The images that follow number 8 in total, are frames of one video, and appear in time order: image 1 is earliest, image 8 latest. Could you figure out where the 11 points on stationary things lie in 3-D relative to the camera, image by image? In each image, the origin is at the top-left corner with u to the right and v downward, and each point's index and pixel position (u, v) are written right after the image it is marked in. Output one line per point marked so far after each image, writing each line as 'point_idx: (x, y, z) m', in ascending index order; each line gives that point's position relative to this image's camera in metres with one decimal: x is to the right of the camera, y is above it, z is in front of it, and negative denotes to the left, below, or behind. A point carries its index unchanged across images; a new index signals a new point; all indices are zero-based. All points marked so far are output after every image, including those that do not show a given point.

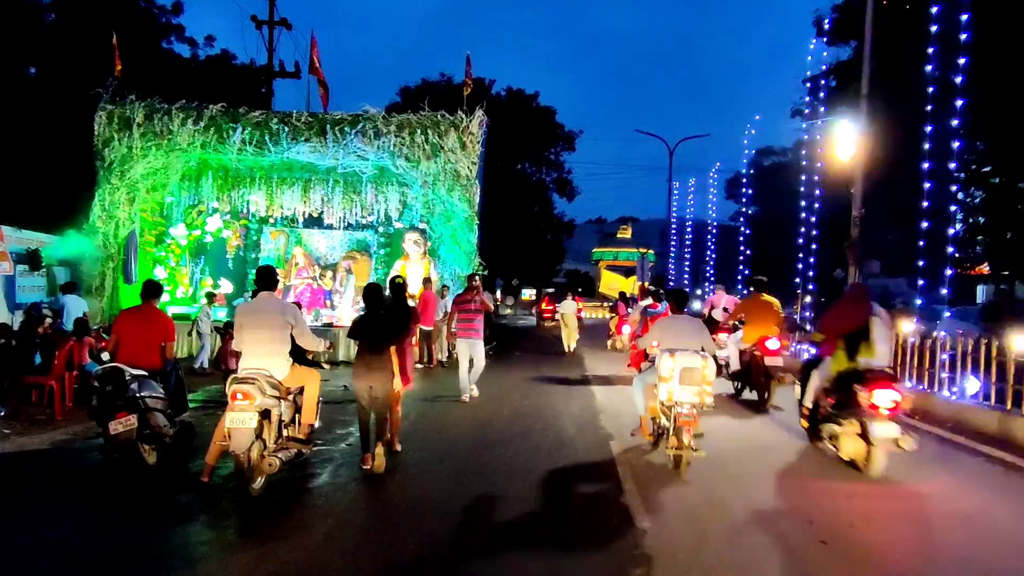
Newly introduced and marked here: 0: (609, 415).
0: (+1.4, -1.8, +12.8) m
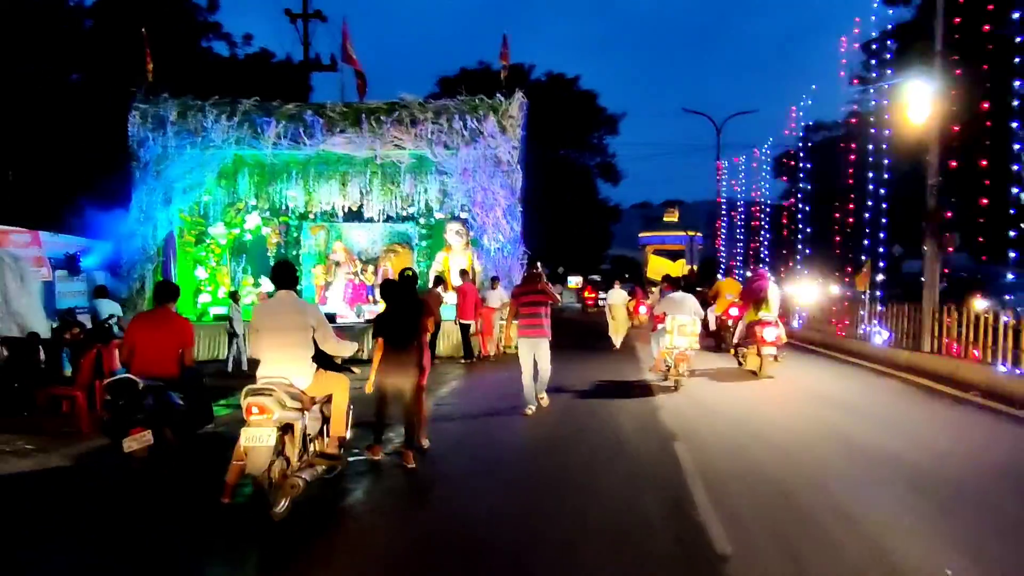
0: (+2.0, -1.6, +11.9) m
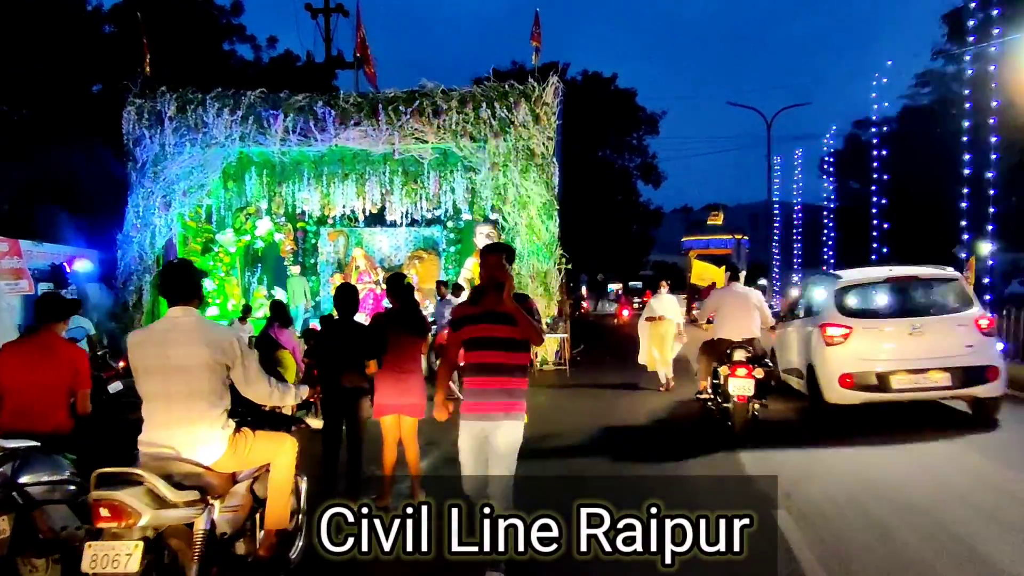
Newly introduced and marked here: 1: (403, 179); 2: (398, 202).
0: (+2.4, -1.6, +9.4) m
1: (-2.3, +2.3, +19.2) m
2: (-2.4, +1.8, +19.4) m
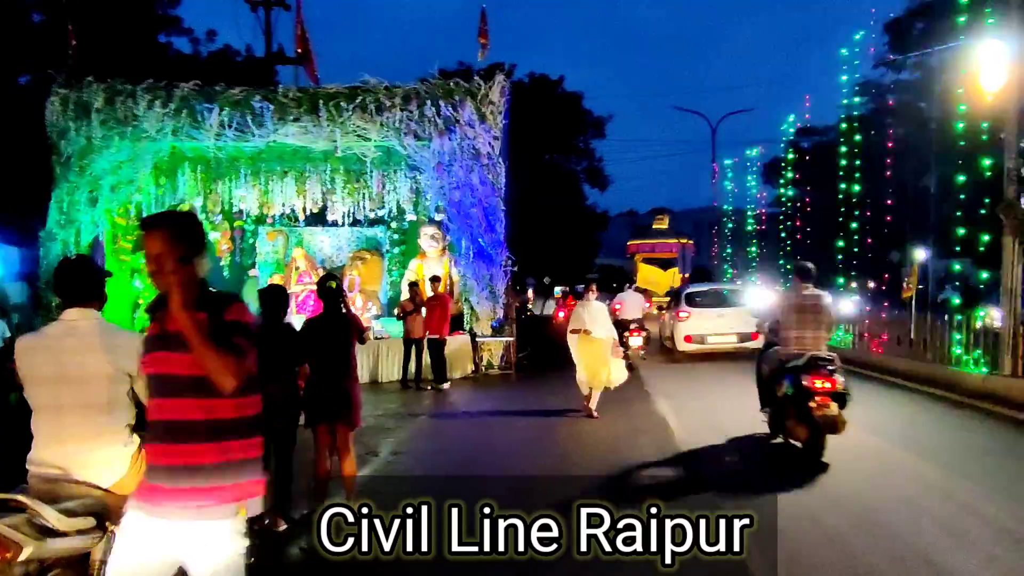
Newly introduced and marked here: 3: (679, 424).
0: (+1.9, -1.7, +9.1) m
1: (-3.4, +2.2, +18.7) m
2: (-3.5, +1.8, +18.8) m
3: (+2.0, -1.6, +11.2) m
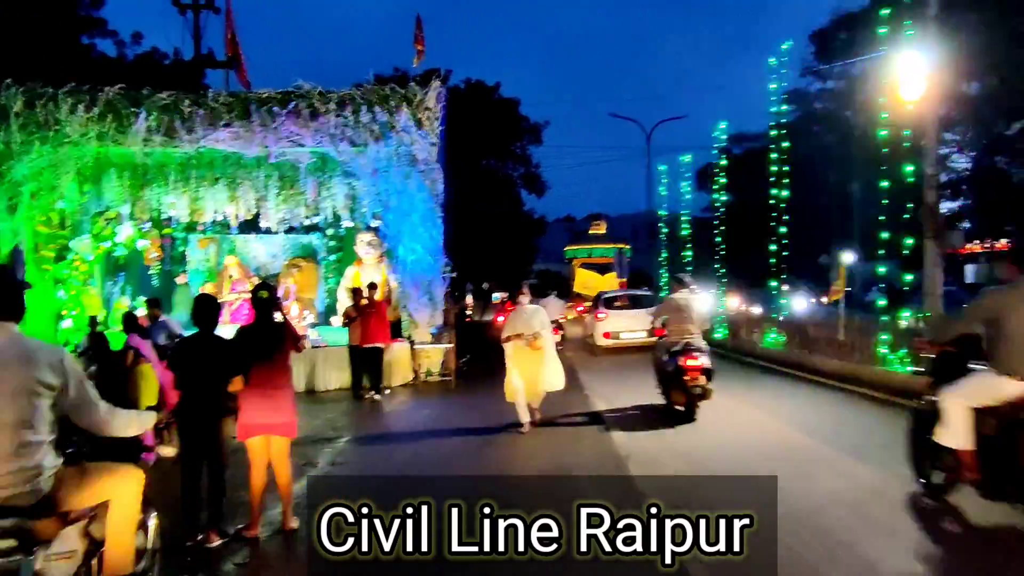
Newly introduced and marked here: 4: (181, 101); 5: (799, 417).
0: (+1.3, -1.7, +9.2) m
1: (-4.6, +2.1, +18.4) m
2: (-4.8, +1.6, +18.5) m
3: (+1.3, -1.7, +11.3) m
4: (-5.8, +3.3, +16.2) m
5: (+3.7, -1.7, +11.8) m
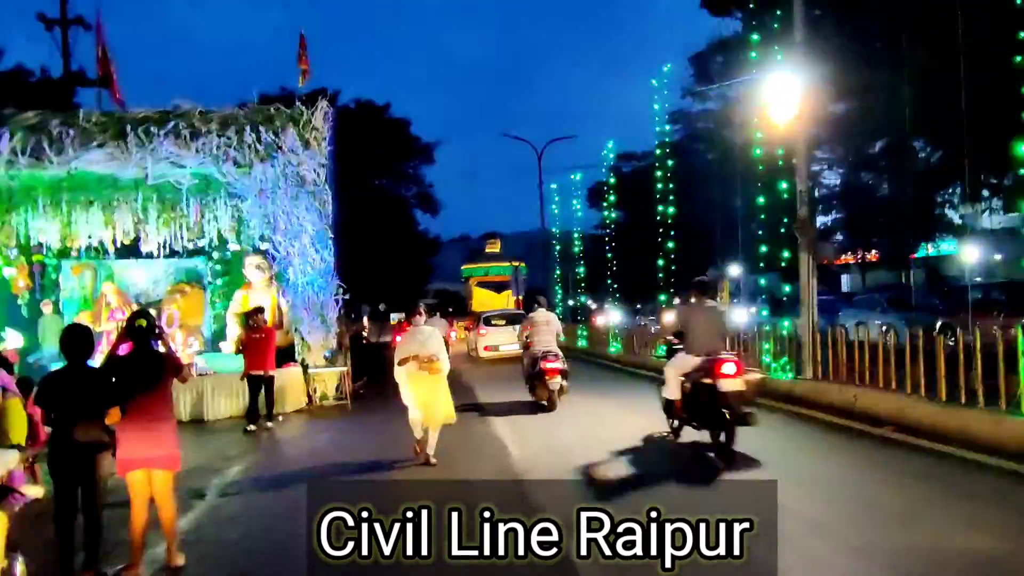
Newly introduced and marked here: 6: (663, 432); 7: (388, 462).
0: (+0.2, -1.9, +9.2) m
1: (-6.8, +1.5, +17.7) m
2: (-6.9, +1.1, +17.8) m
3: (0.0, -1.9, +11.3) m
4: (-7.7, +2.8, +15.4) m
5: (+2.3, -1.8, +12.1) m
6: (+1.9, -1.8, +11.8) m
7: (-1.4, -2.0, +10.4) m
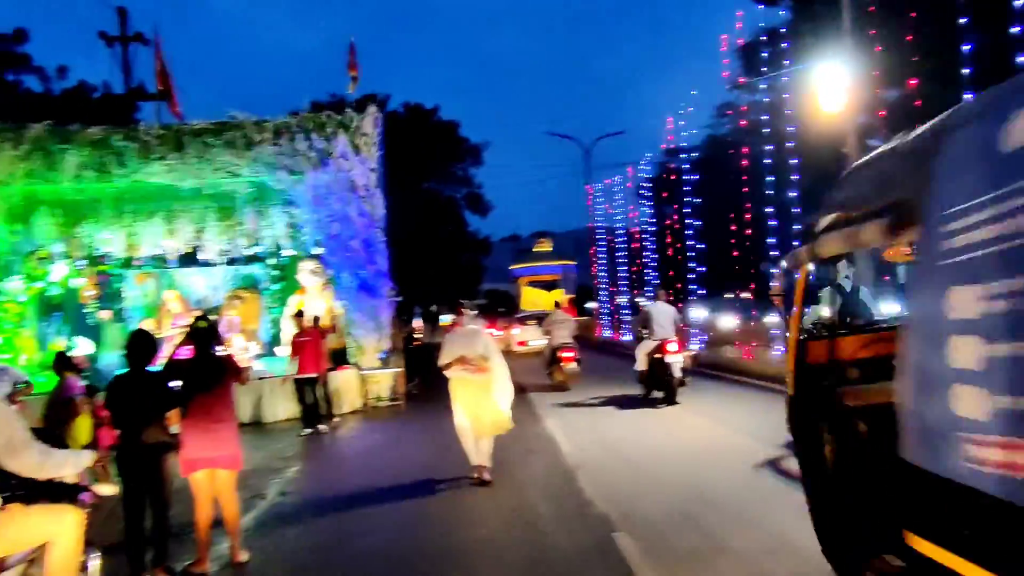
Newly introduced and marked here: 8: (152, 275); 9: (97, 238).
0: (+0.8, -1.9, +9.3) m
1: (-5.8, +1.4, +18.2) m
2: (-5.9, +1.0, +18.3) m
3: (+0.7, -1.9, +11.4) m
4: (-6.9, +2.6, +16.0) m
5: (+3.0, -1.8, +12.1) m
6: (+2.6, -1.8, +11.8) m
7: (-0.8, -2.0, +10.6) m
8: (-7.3, +0.3, +18.8) m
9: (-8.1, +1.0, +18.0) m
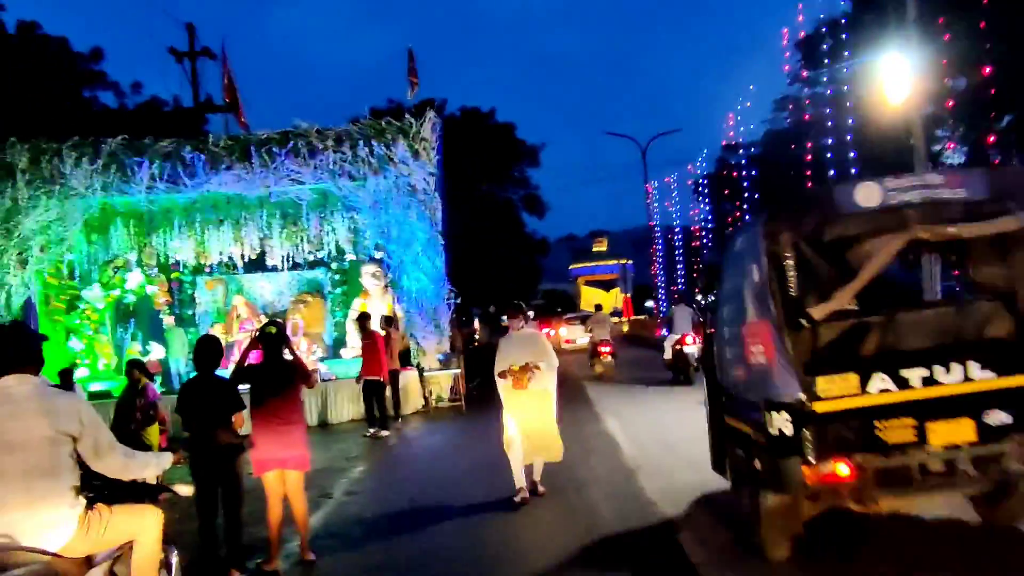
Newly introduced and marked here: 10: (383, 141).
0: (+1.4, -1.9, +9.3) m
1: (-4.7, +1.3, +18.7) m
2: (-4.8, +0.9, +18.8) m
3: (+1.4, -1.9, +11.4) m
4: (-5.9, +2.5, +16.5) m
5: (+3.8, -1.7, +12.0) m
6: (+3.3, -1.8, +11.7) m
7: (-0.1, -2.0, +10.7) m
8: (-6.1, +0.2, +19.3) m
9: (-6.9, +0.8, +18.6) m
10: (-2.4, +2.7, +16.7) m
